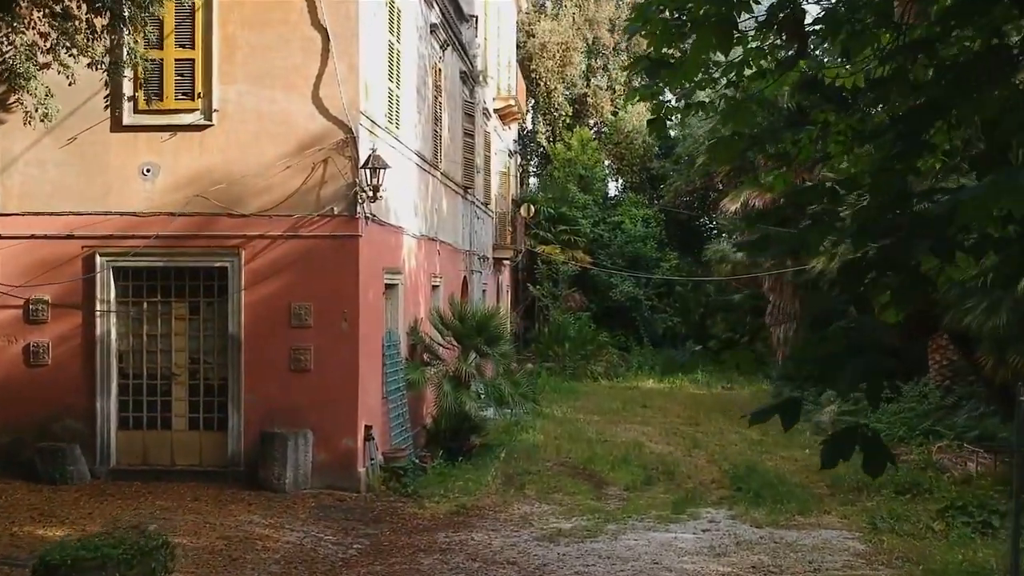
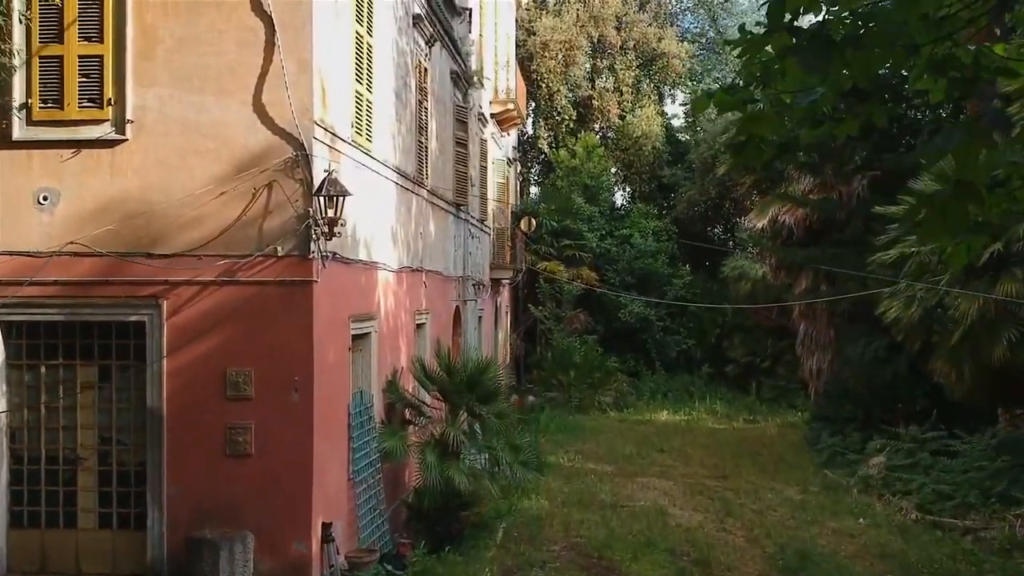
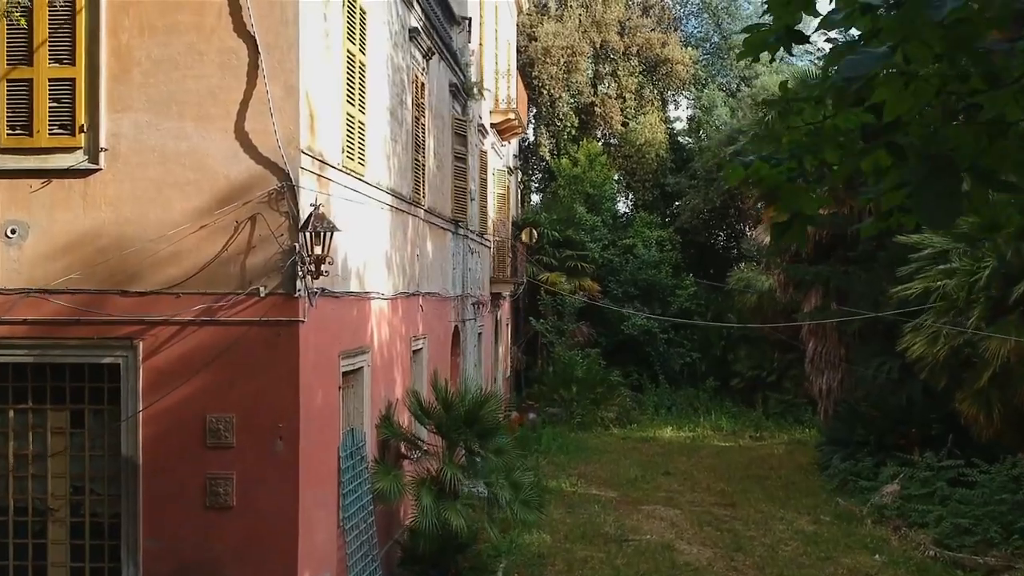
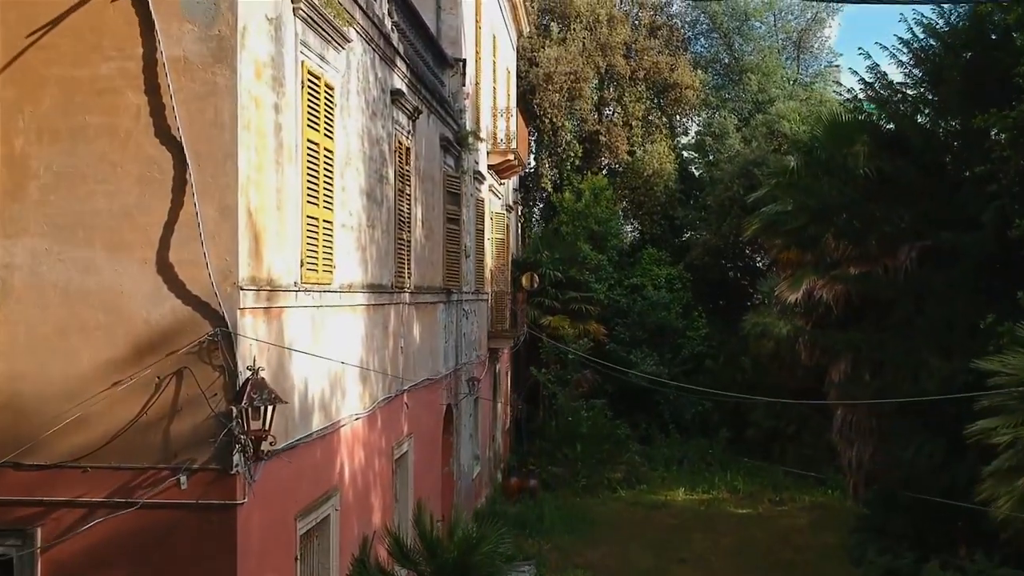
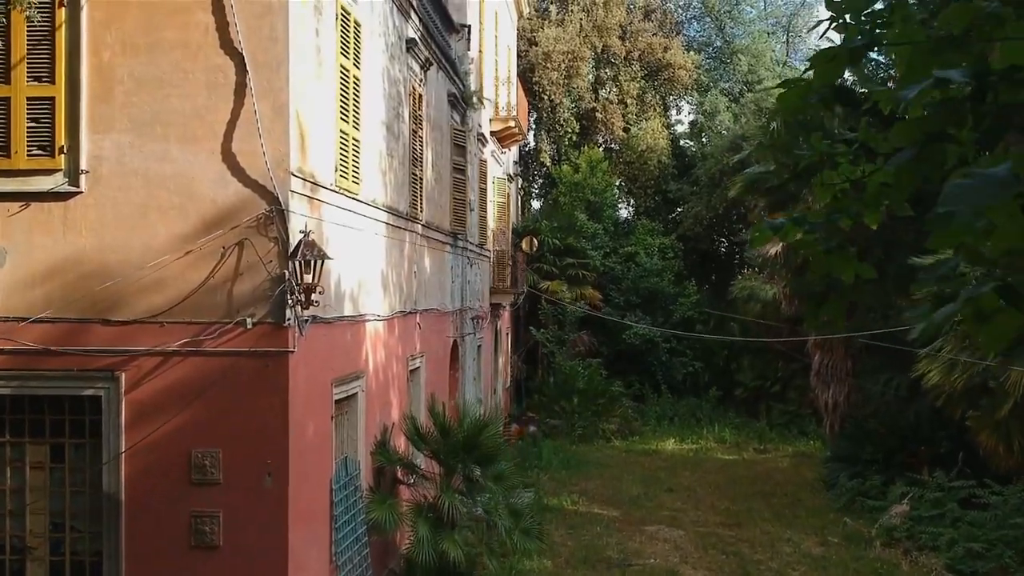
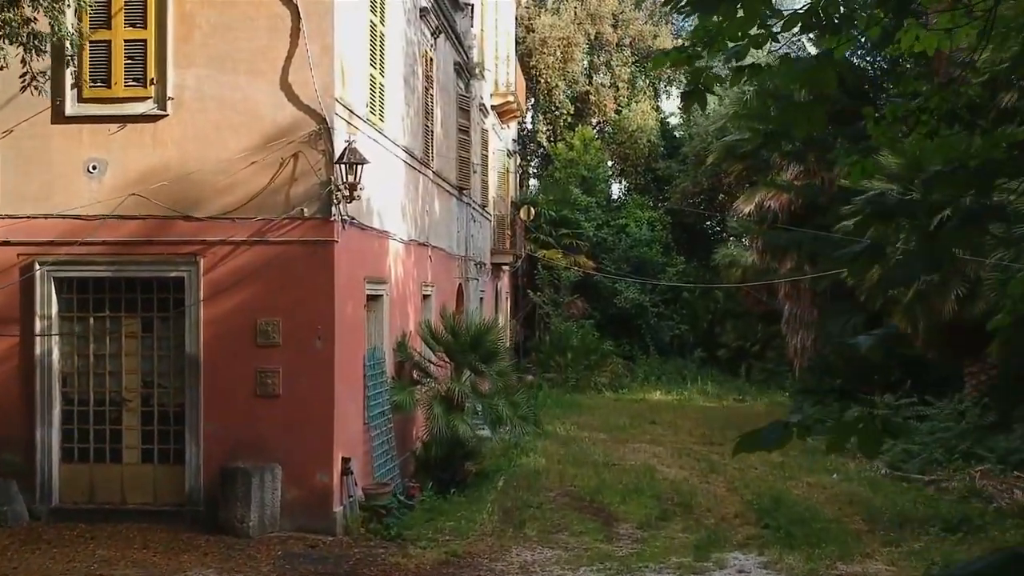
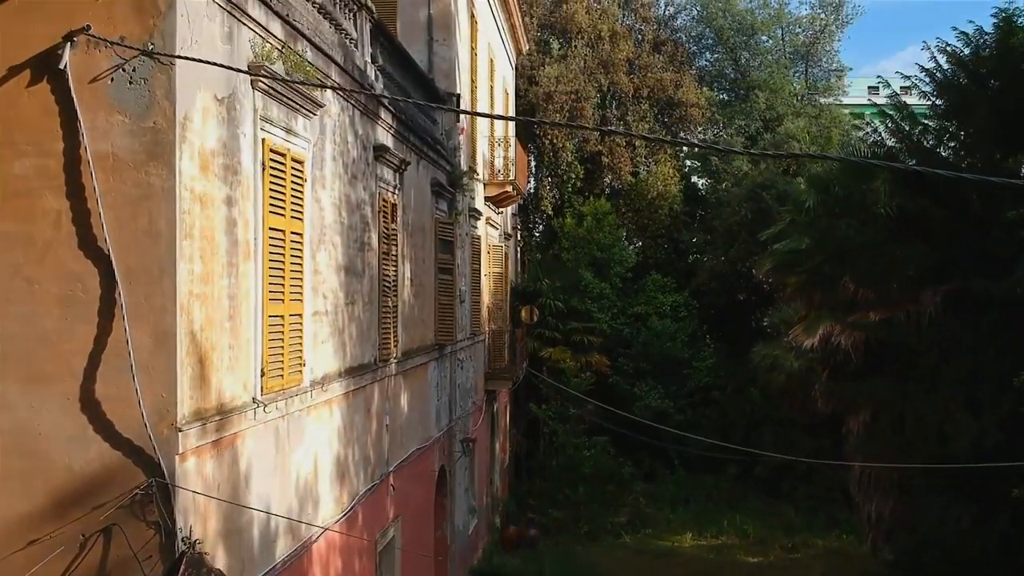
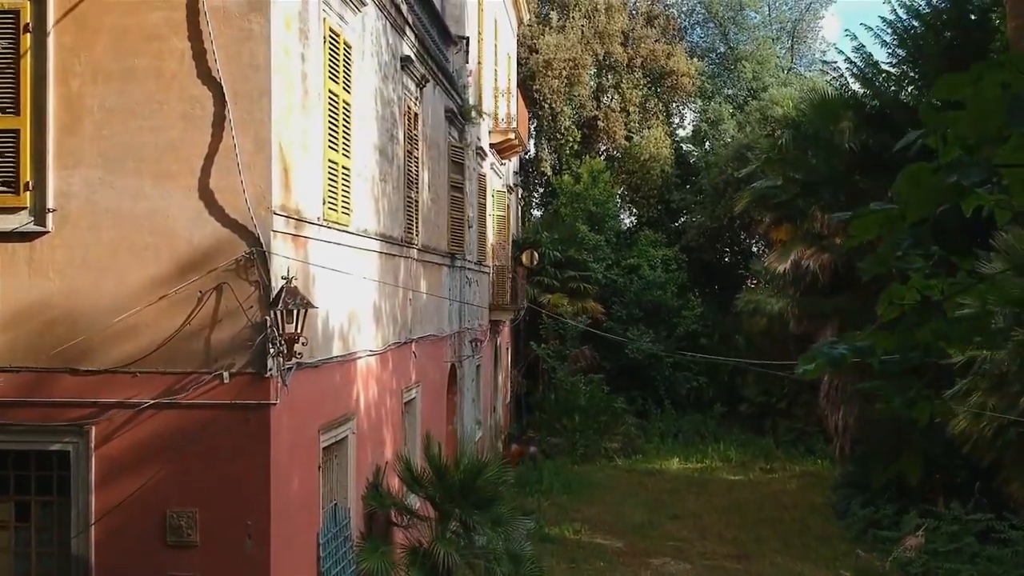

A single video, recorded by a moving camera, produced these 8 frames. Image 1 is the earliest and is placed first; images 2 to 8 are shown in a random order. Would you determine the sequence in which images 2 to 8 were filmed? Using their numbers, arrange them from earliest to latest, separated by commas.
6, 2, 3, 5, 8, 4, 7
